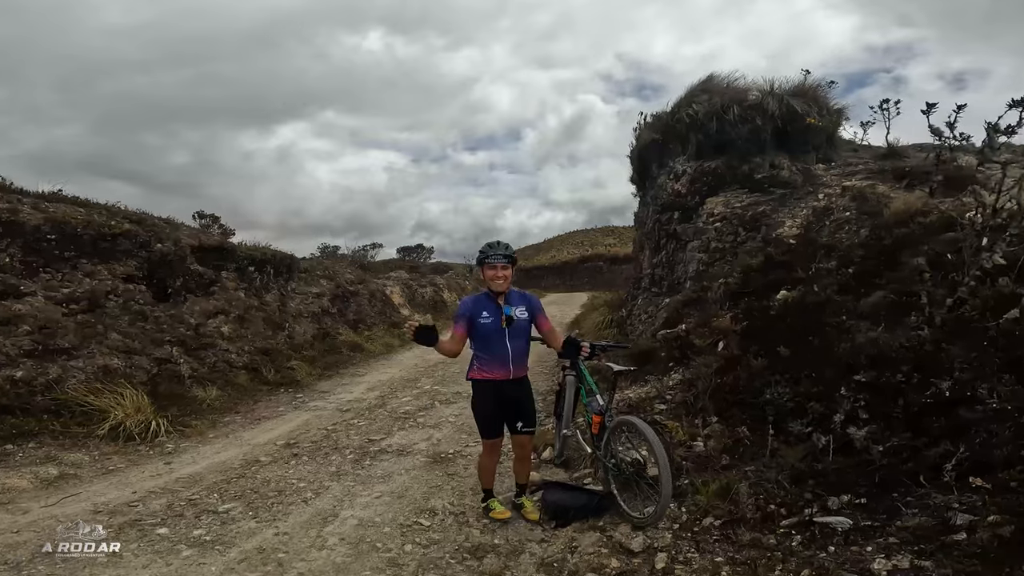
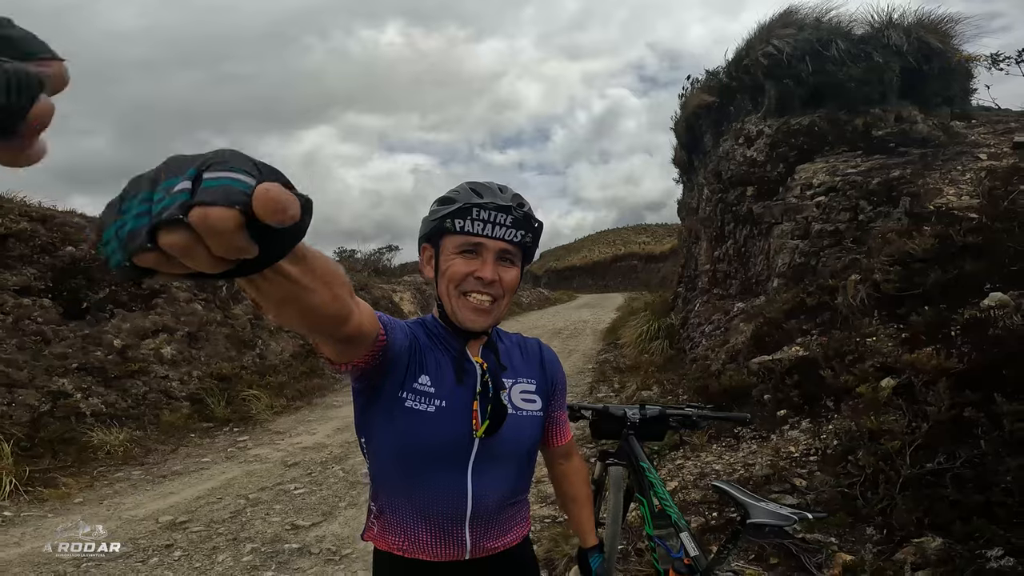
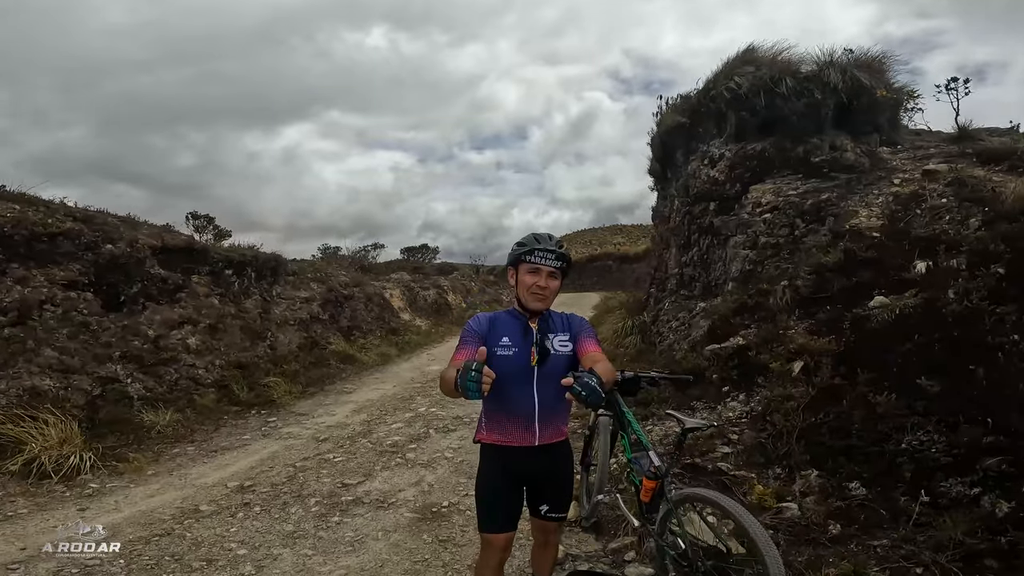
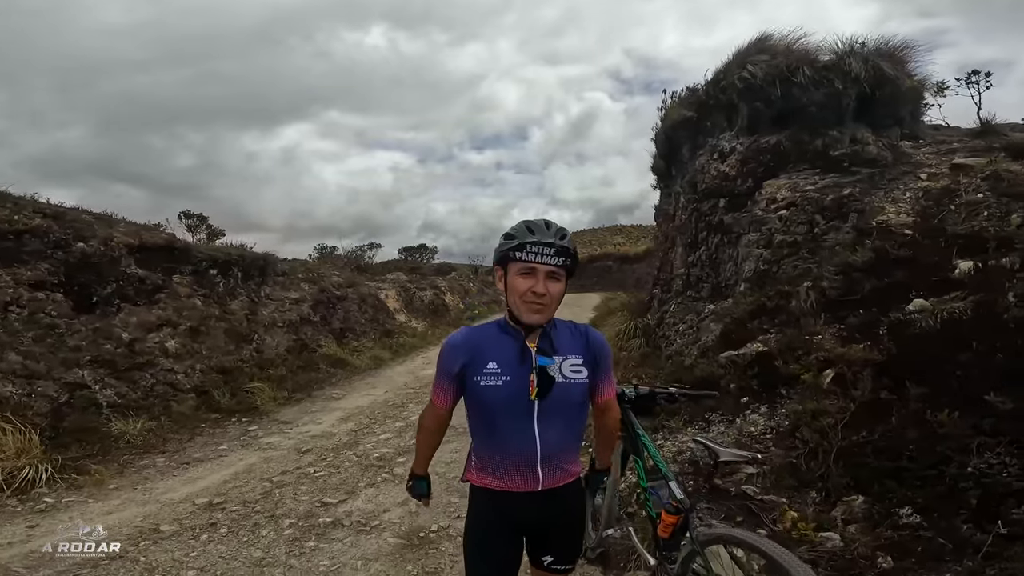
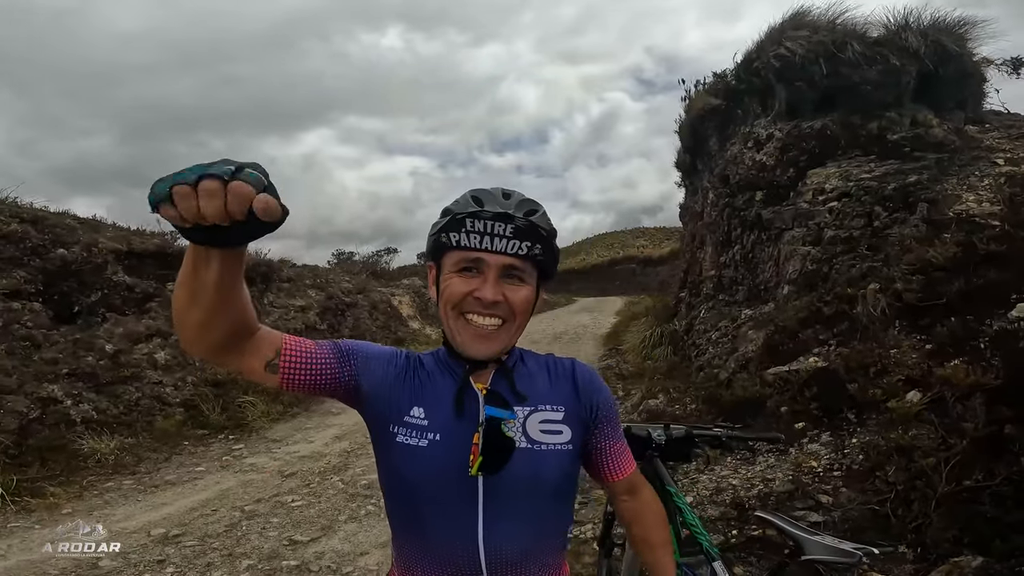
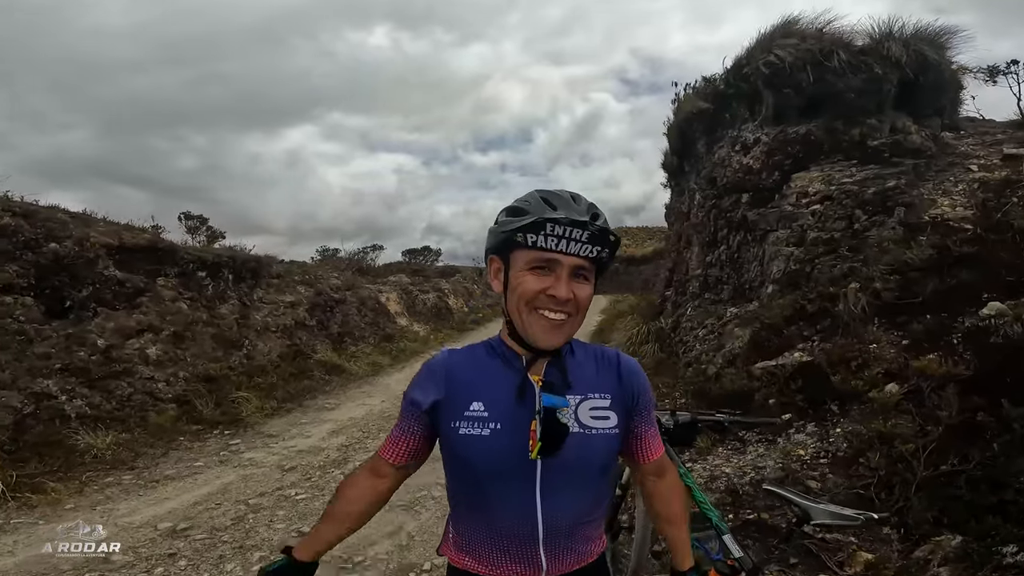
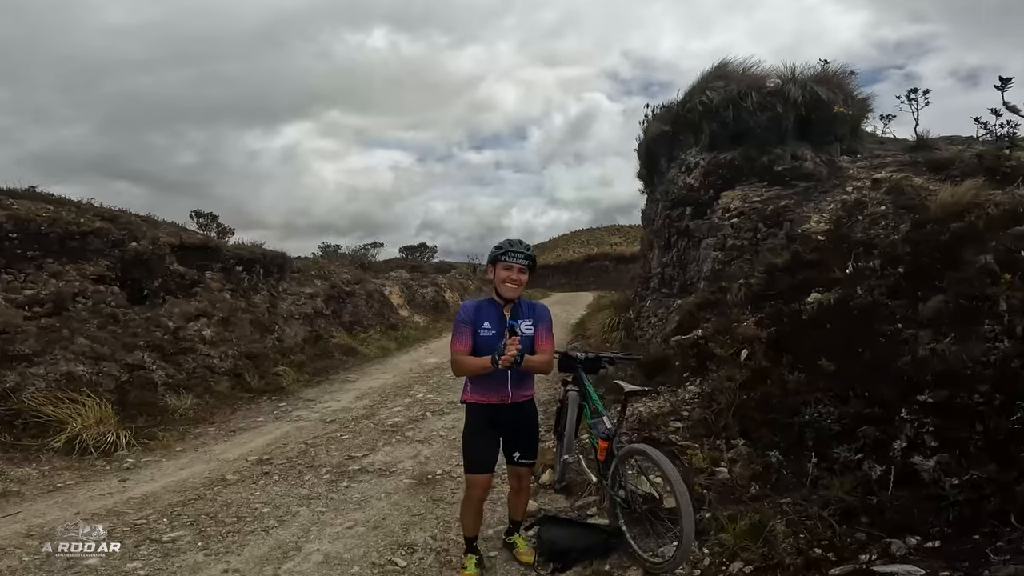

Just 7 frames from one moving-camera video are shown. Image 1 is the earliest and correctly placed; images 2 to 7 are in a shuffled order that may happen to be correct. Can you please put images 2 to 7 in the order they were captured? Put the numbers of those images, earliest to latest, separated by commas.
7, 3, 4, 6, 5, 2
